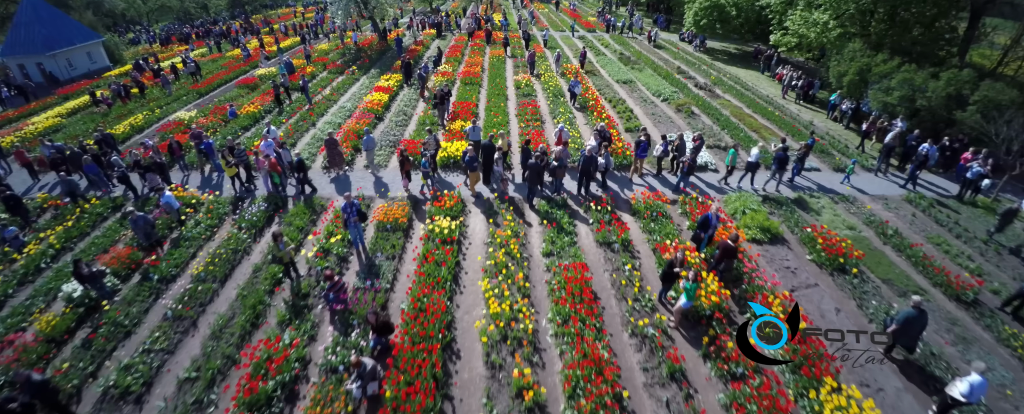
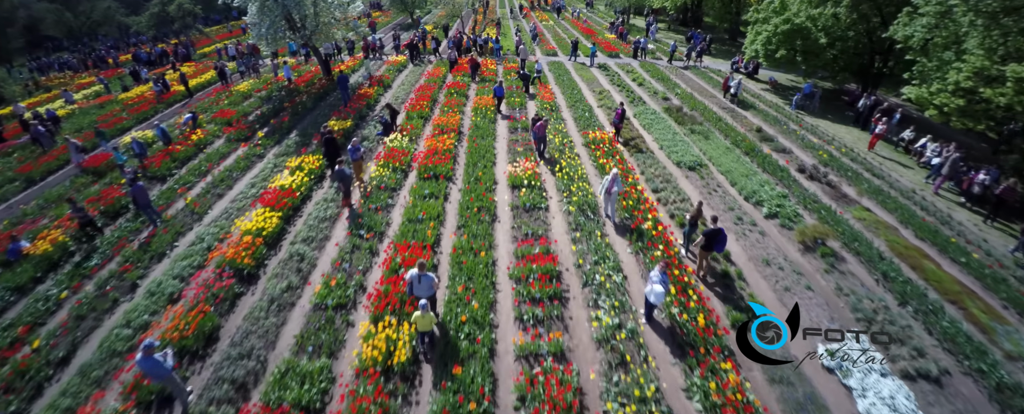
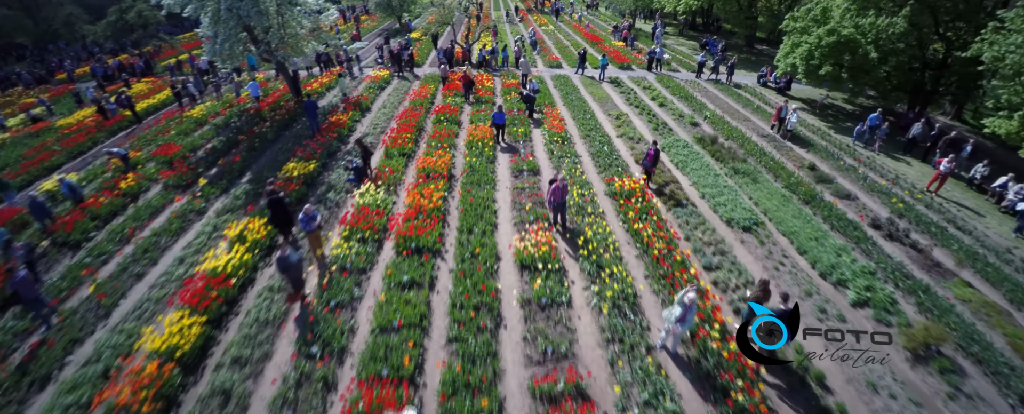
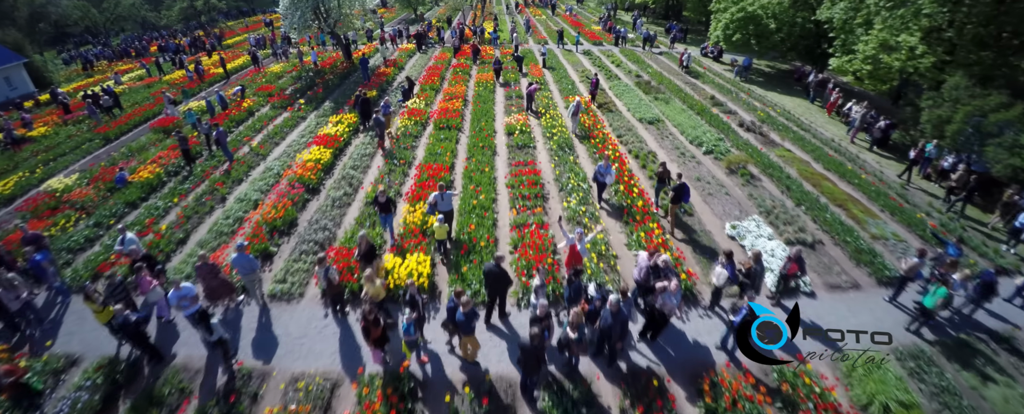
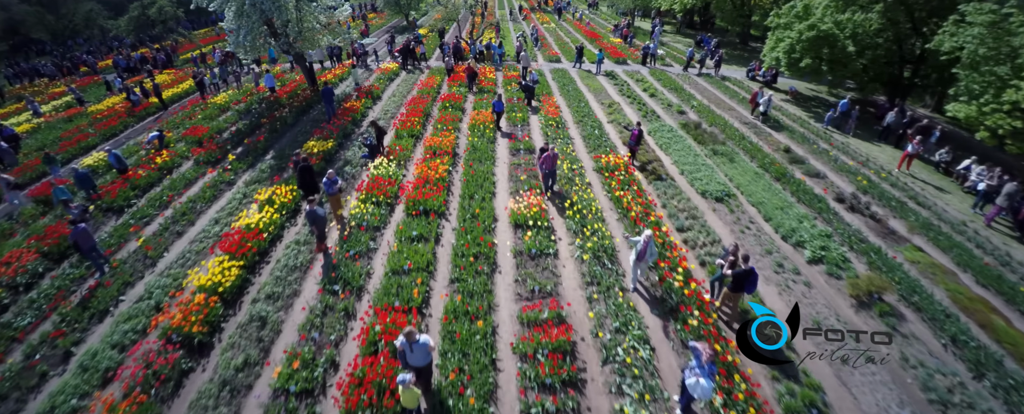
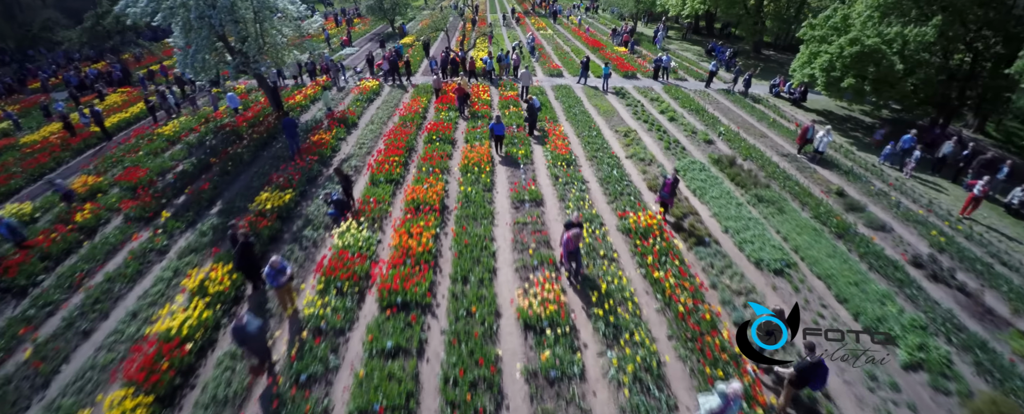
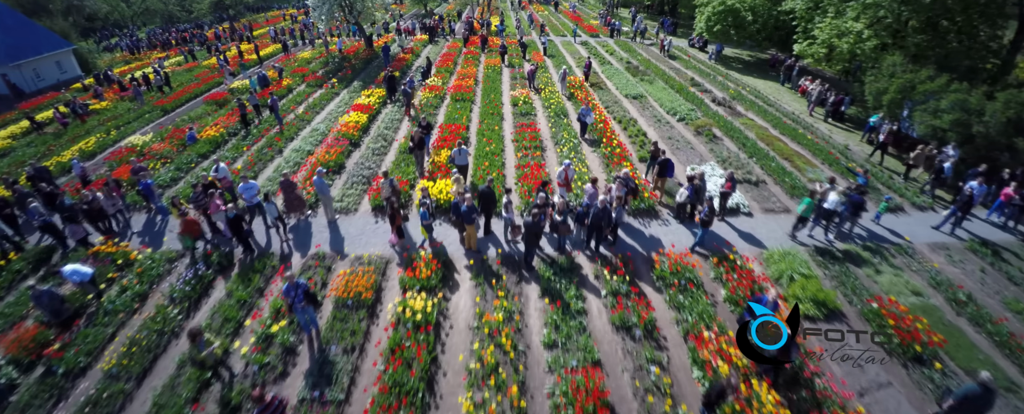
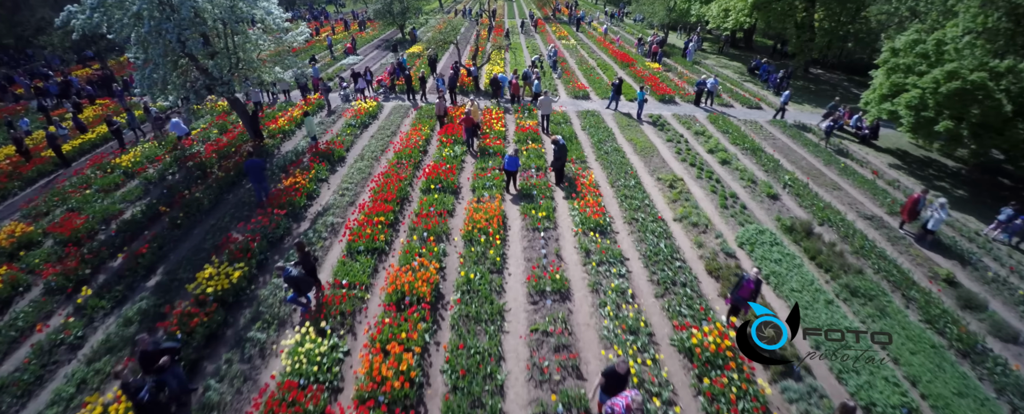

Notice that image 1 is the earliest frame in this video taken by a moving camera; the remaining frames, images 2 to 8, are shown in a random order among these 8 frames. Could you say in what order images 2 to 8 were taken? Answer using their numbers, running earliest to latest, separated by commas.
7, 4, 2, 5, 3, 6, 8
